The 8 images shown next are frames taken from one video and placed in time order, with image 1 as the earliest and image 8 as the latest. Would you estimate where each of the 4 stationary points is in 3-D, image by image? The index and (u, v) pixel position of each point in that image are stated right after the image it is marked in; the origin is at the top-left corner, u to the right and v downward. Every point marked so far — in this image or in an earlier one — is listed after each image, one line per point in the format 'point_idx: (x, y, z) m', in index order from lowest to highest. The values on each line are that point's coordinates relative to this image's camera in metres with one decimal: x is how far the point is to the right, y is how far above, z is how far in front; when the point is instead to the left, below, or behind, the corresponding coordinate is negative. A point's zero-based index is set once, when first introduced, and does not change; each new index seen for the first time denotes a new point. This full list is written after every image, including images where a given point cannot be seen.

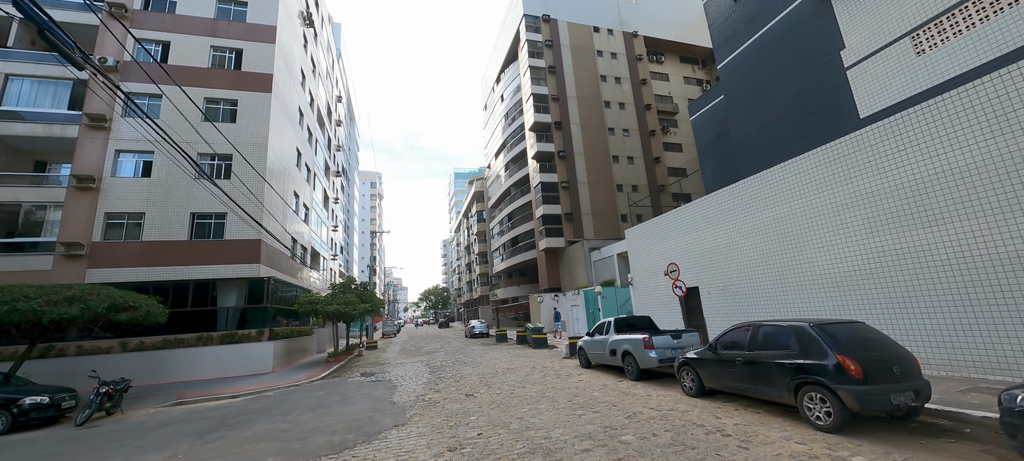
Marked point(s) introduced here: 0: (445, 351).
0: (-3.4, -6.1, +18.7) m
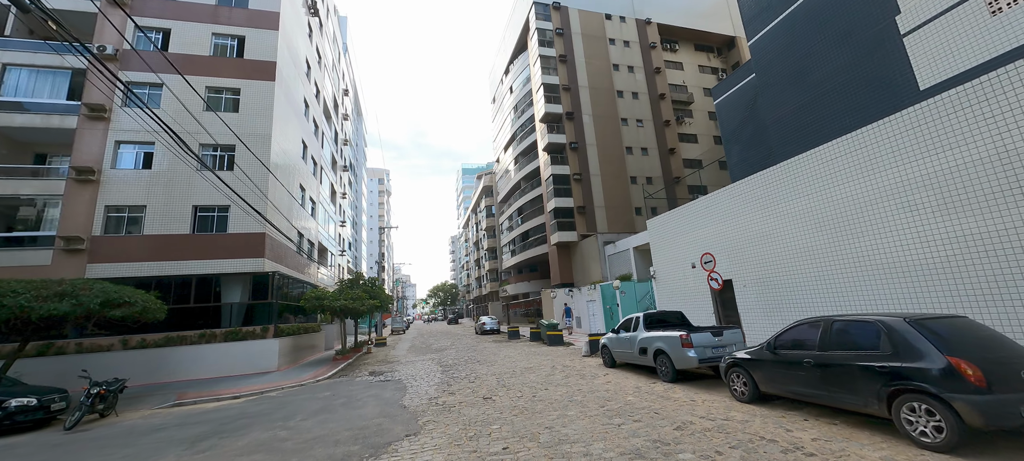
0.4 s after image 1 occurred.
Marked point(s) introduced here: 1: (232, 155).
0: (-2.7, -5.7, +18.0) m
1: (-12.6, +3.4, +16.8) m
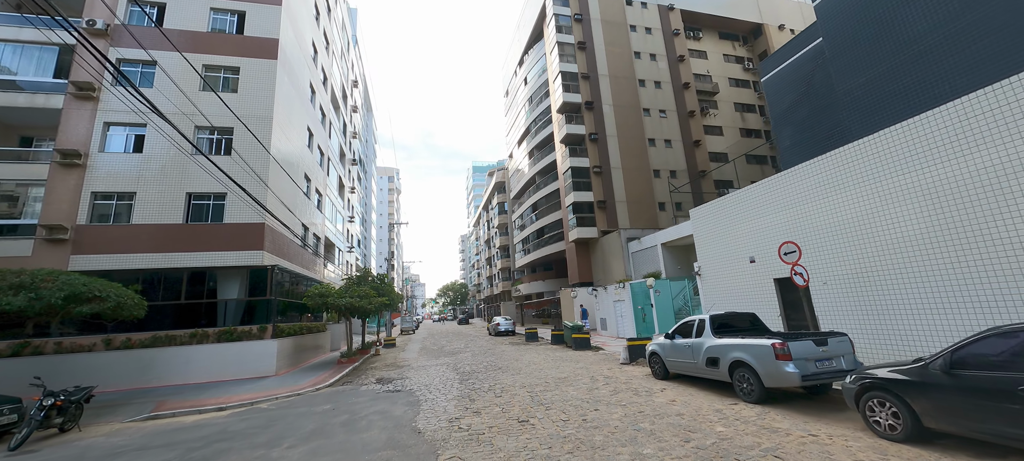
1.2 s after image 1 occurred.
0: (-1.8, -5.4, +16.4) m
1: (-11.7, +3.8, +15.4) m
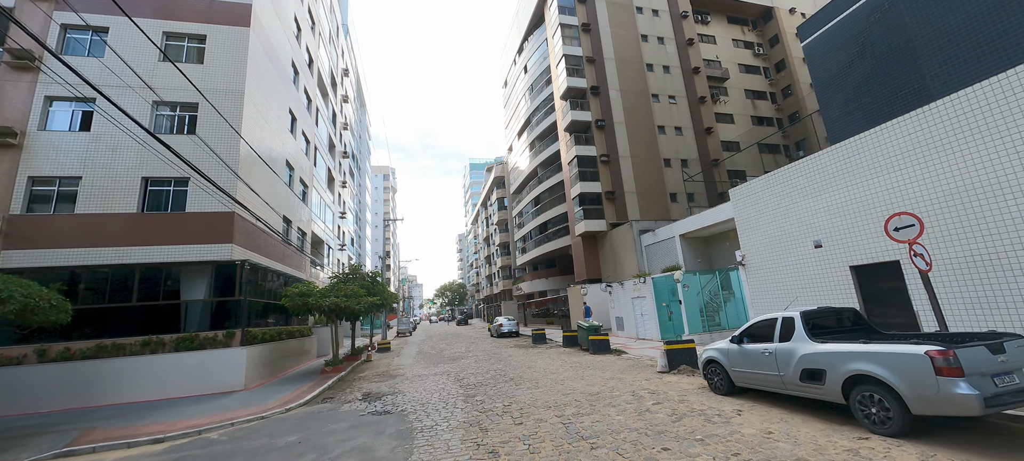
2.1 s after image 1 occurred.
0: (-1.4, -4.9, +14.5) m
1: (-11.4, +4.1, +13.4) m
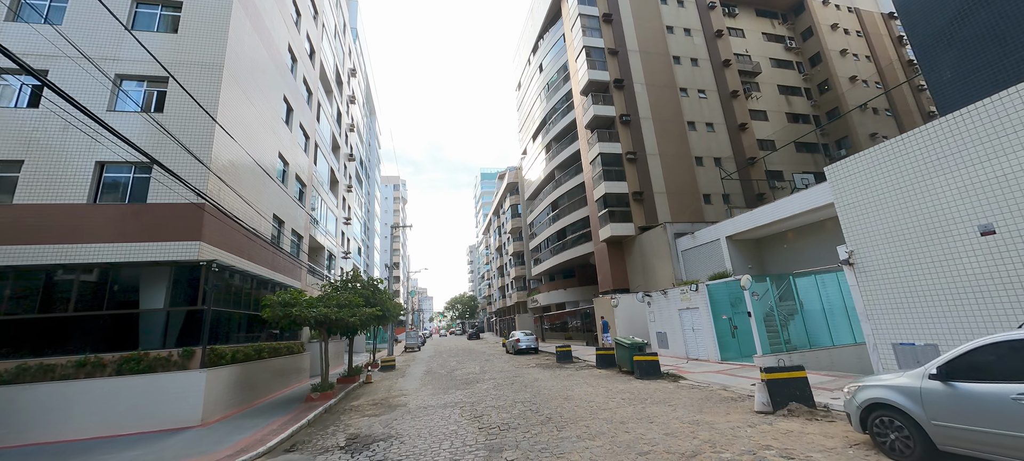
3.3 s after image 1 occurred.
0: (-0.6, -4.8, +11.9) m
1: (-10.6, +4.2, +11.4) m
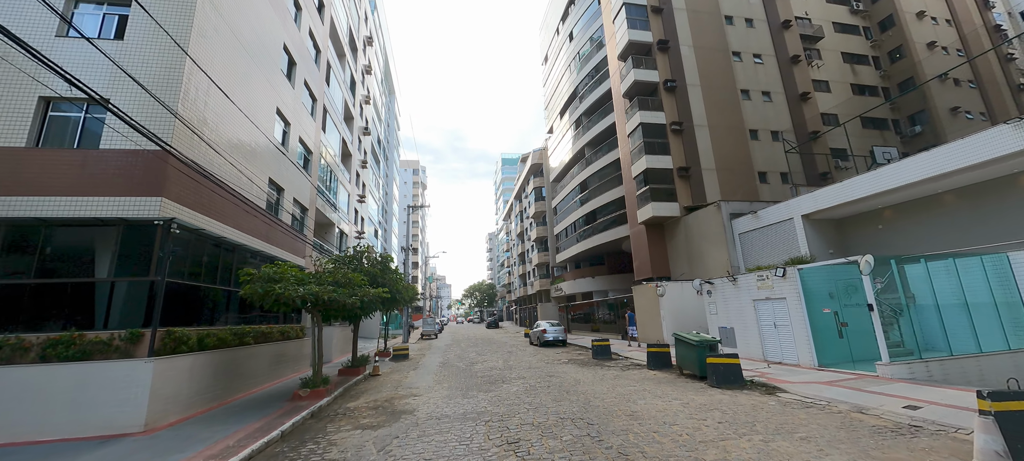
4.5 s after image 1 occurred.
0: (+0.3, -3.9, +9.6) m
1: (-9.6, +5.3, +9.3) m
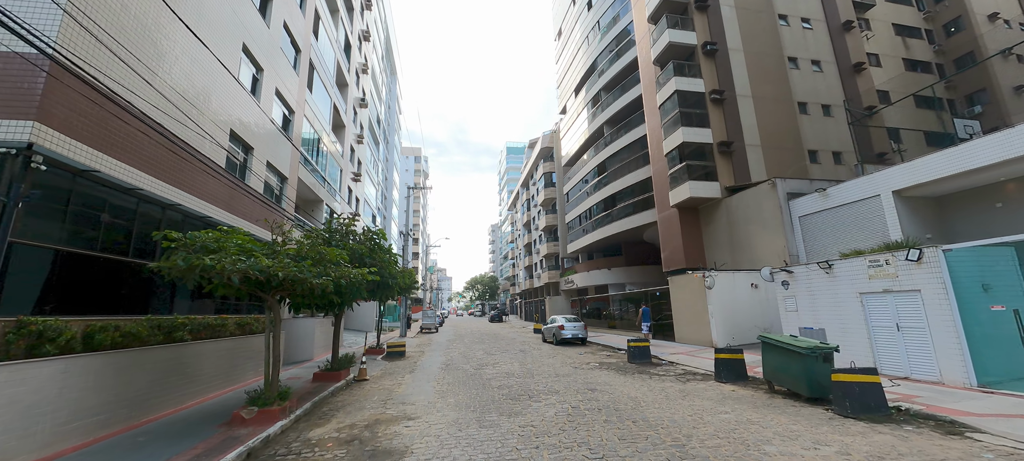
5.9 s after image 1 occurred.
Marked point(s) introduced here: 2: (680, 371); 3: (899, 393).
0: (+0.9, -3.1, +6.9) m
1: (-8.9, +6.2, +6.6) m
2: (+4.5, -3.7, +9.9) m
3: (+6.8, -2.8, +6.6) m
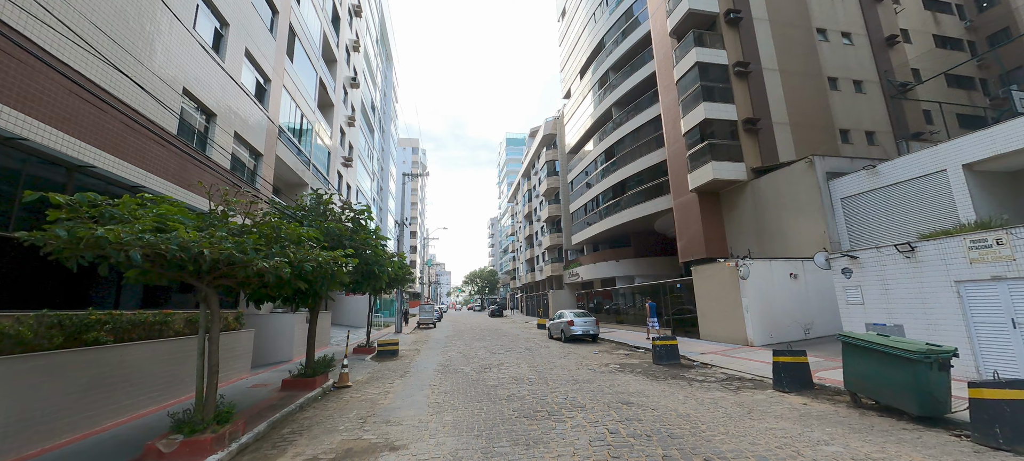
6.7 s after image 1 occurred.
0: (+1.1, -2.7, +5.3) m
1: (-8.6, +6.7, +4.8) m
2: (+4.7, -3.2, +8.3) m
3: (+7.0, -2.3, +5.0) m
